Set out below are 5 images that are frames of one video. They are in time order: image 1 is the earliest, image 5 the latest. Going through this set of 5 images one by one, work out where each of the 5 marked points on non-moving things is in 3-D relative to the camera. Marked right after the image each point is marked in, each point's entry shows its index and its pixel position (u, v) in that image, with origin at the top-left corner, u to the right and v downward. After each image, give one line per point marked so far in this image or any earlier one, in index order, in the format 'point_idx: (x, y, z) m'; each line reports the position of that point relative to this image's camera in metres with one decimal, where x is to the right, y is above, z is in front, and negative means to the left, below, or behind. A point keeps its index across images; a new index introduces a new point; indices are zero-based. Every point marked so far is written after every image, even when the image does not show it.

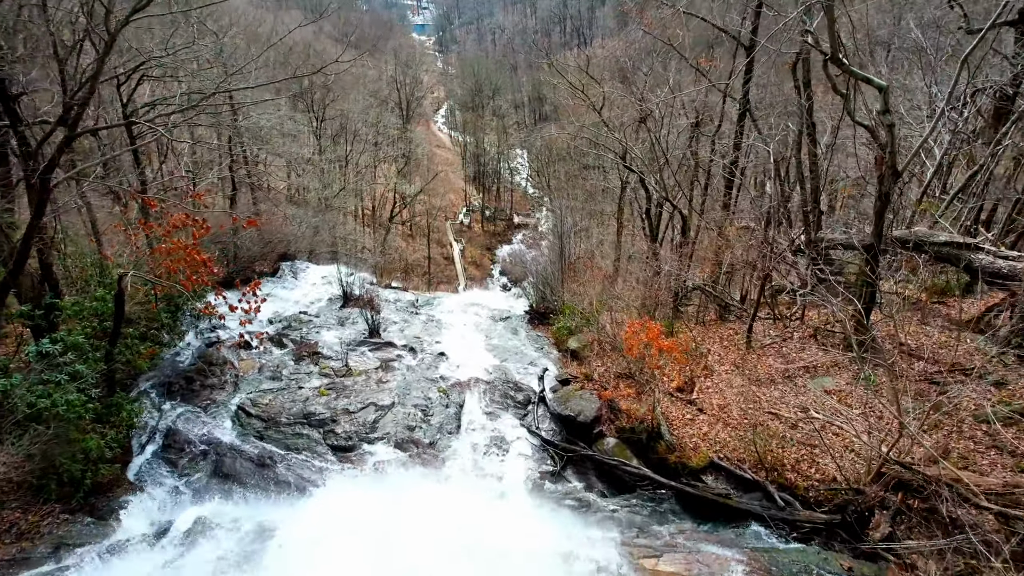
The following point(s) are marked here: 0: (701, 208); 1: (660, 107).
0: (+4.5, +1.9, +15.8) m
1: (+3.6, +4.4, +16.3) m
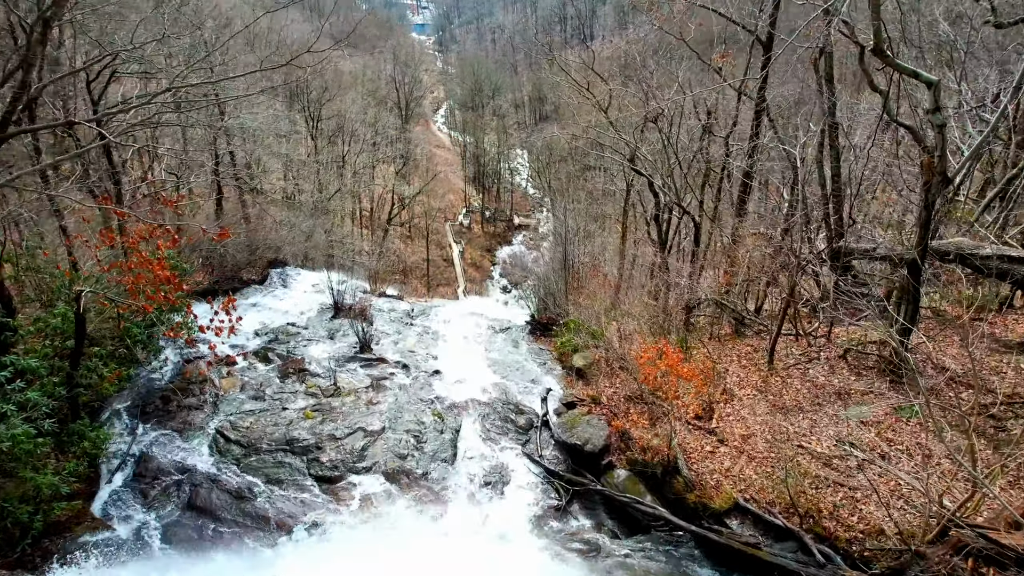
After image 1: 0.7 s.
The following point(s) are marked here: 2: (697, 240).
0: (+4.5, +1.7, +14.9) m
1: (+3.7, +4.2, +15.4) m
2: (+4.0, +1.0, +14.5) m
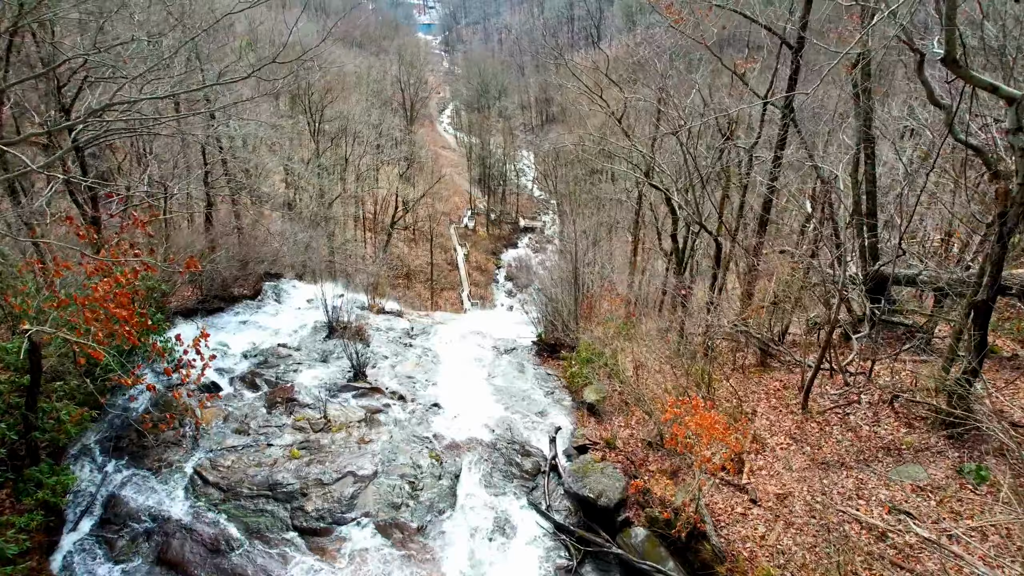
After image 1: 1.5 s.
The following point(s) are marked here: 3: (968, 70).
0: (+4.6, +1.2, +13.8) m
1: (+3.8, +3.7, +14.4) m
2: (+4.1, +0.6, +13.5) m
3: (+4.1, +2.0, +6.1) m
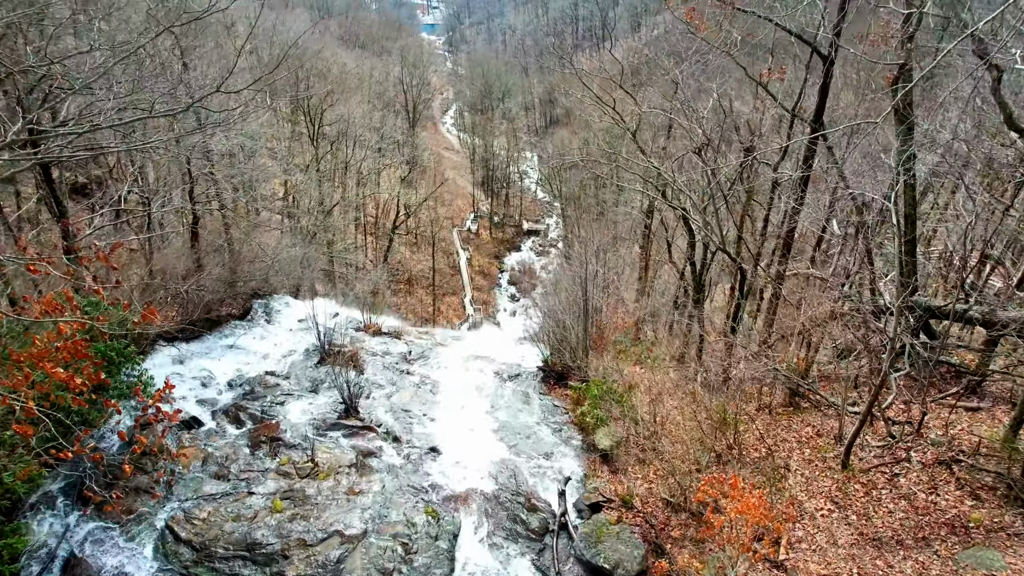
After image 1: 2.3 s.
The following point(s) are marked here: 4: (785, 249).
0: (+4.7, +0.7, +12.8) m
1: (+3.9, +3.2, +13.4) m
2: (+4.2, +0.1, +12.5) m
3: (+4.1, +1.5, +5.1) m
4: (+4.7, +0.7, +11.6) m
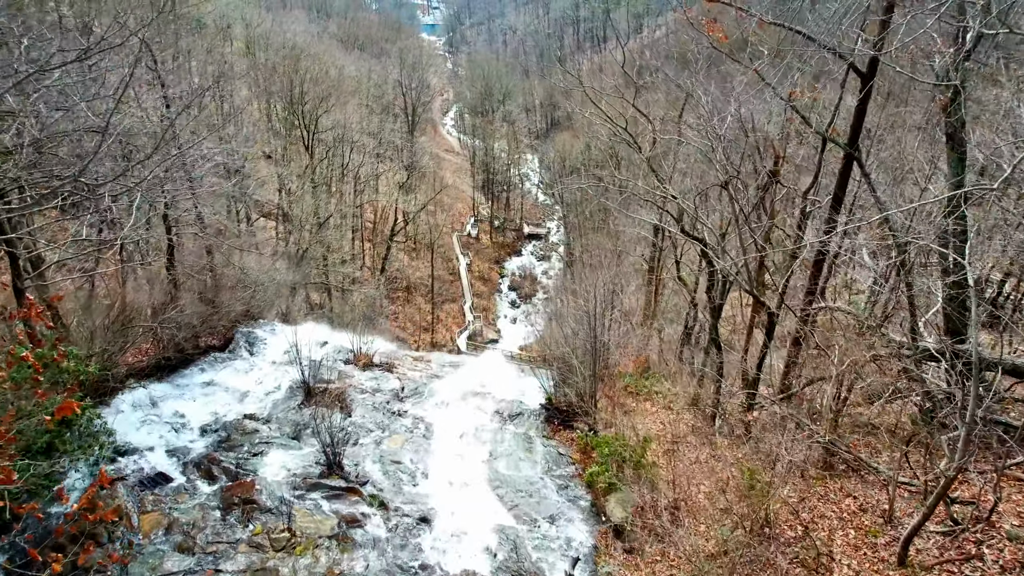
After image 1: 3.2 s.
0: (+4.7, 0.0, +11.7) m
1: (+3.9, +2.5, +12.2) m
2: (+4.2, -0.6, +11.4) m
3: (+4.2, +0.8, +3.9) m
4: (+4.8, 0.0, +10.4) m
